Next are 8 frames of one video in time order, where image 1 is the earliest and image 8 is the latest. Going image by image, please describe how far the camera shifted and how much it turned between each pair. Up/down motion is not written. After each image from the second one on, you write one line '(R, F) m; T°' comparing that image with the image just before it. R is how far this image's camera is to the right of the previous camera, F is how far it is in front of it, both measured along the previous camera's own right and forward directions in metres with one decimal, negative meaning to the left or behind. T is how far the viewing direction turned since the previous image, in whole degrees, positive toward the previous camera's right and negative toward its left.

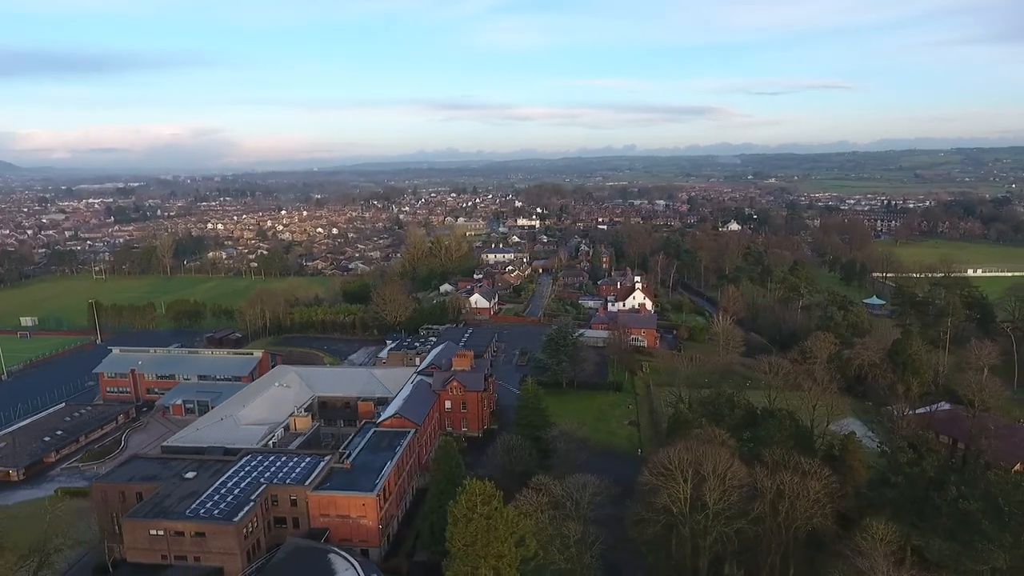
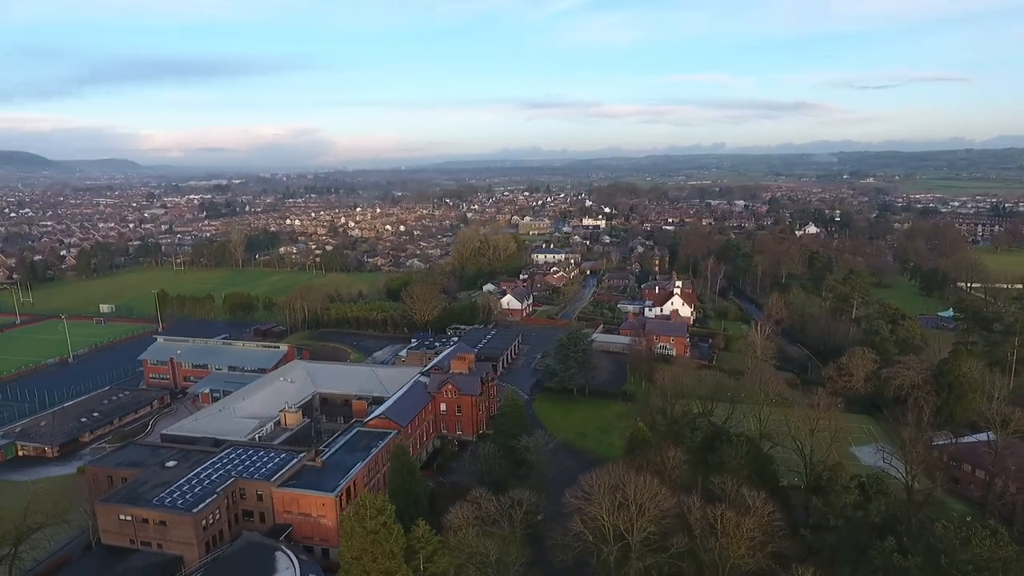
(+4.3, +1.0) m; -7°
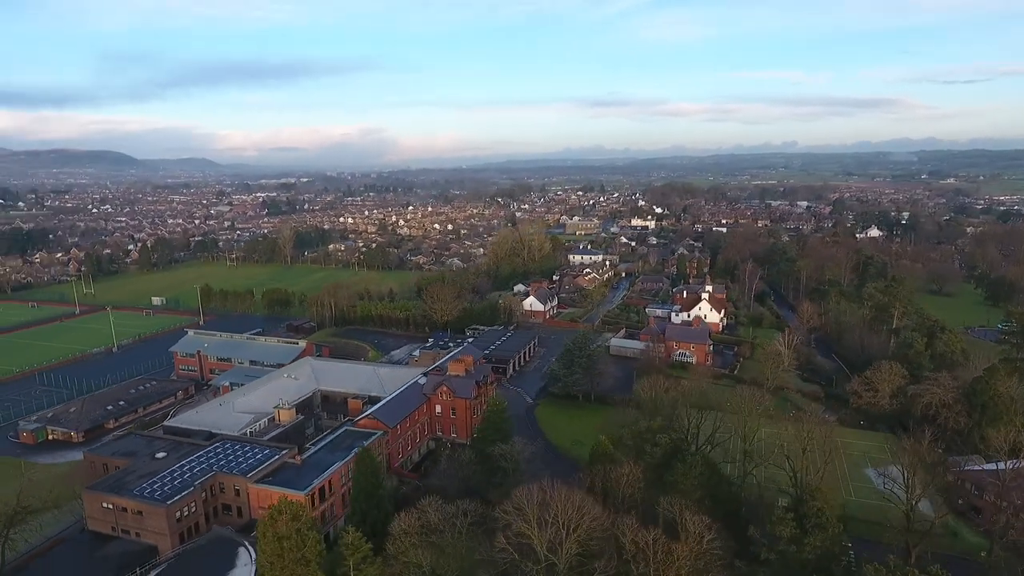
(+3.2, +0.6) m; -5°
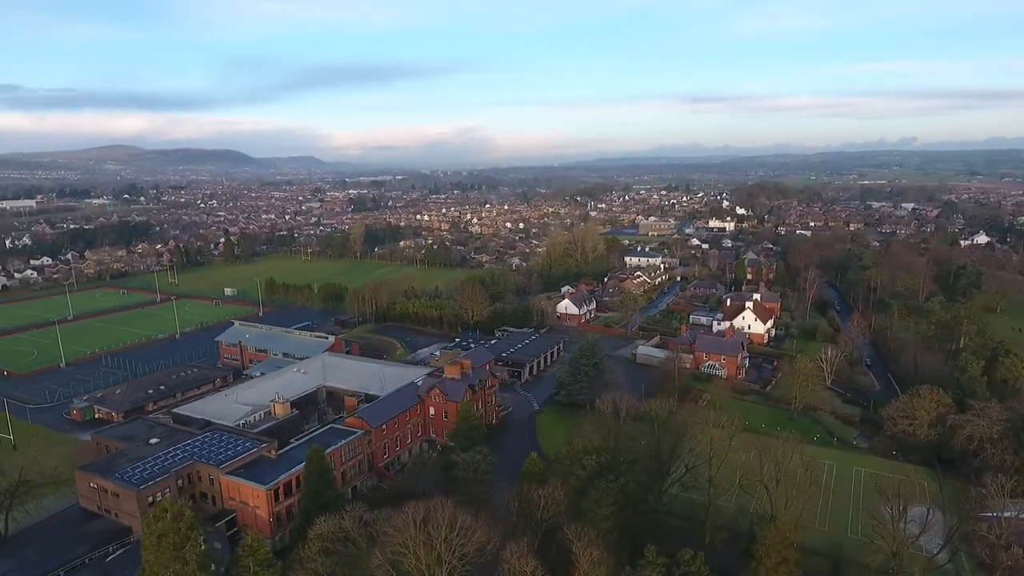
(+4.8, +1.1) m; -8°
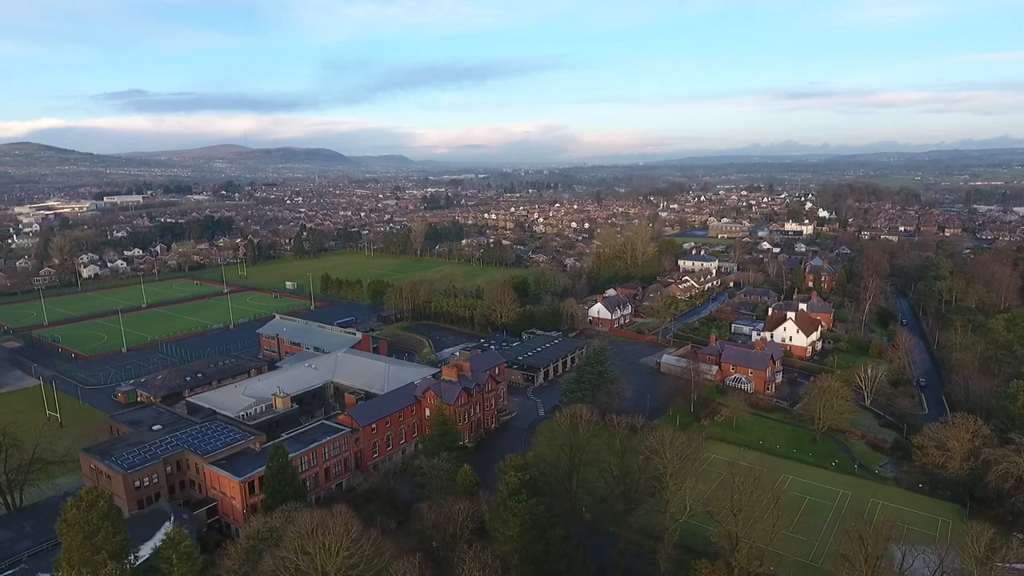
(+4.2, +0.9) m; -7°
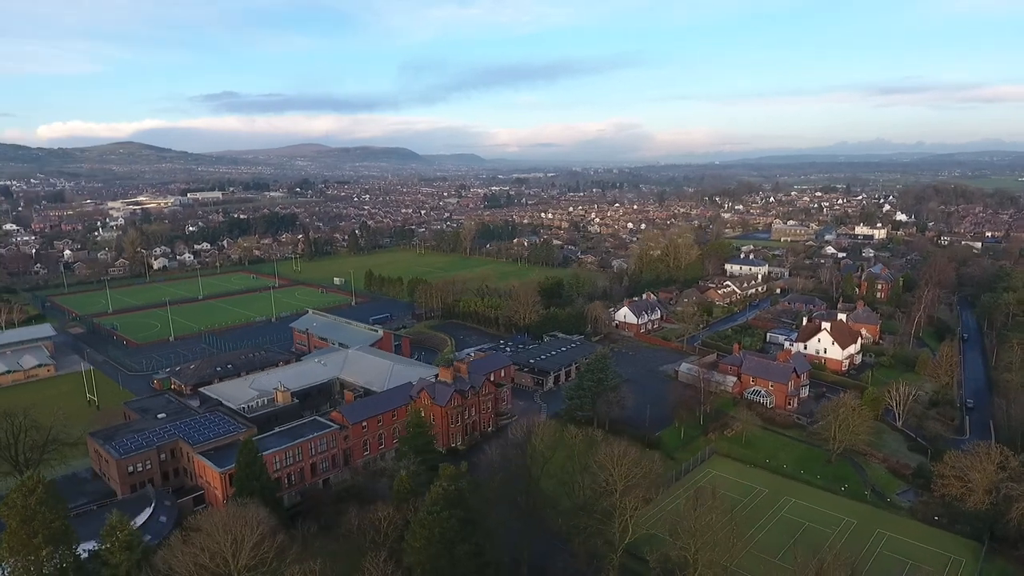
(+3.7, +0.7) m; -6°
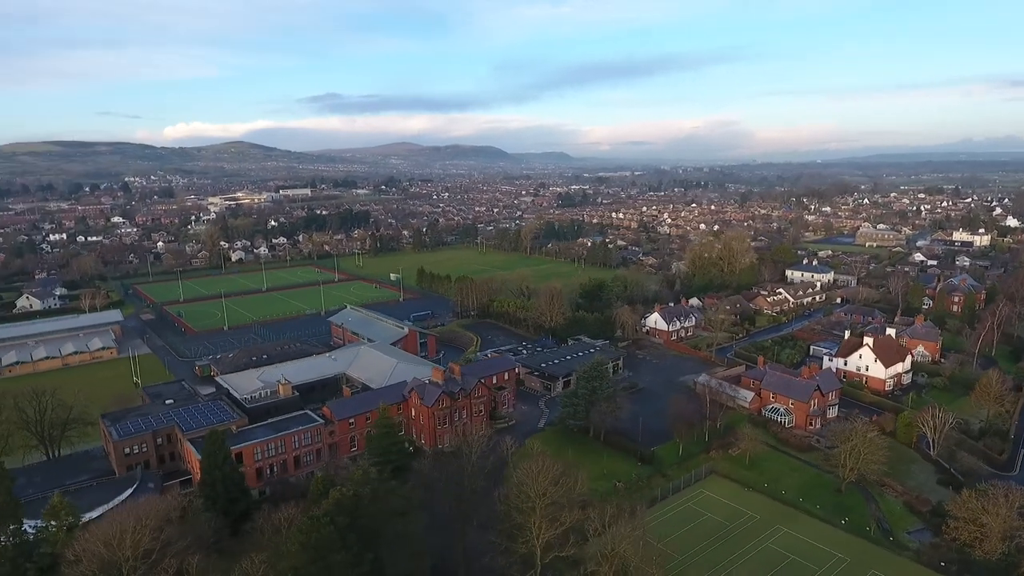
(+4.7, +0.9) m; -8°
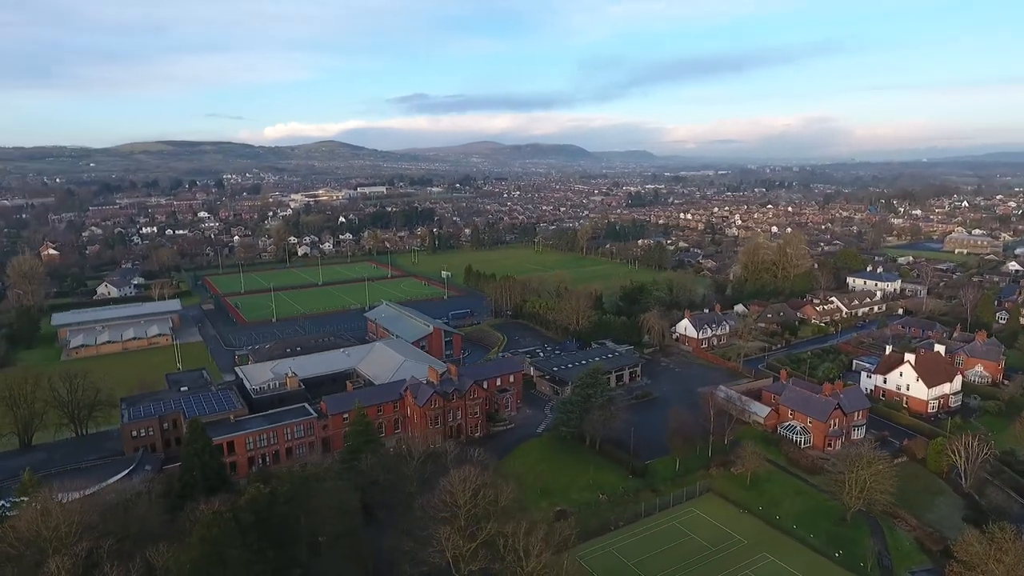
(+4.2, +0.7) m; -7°
